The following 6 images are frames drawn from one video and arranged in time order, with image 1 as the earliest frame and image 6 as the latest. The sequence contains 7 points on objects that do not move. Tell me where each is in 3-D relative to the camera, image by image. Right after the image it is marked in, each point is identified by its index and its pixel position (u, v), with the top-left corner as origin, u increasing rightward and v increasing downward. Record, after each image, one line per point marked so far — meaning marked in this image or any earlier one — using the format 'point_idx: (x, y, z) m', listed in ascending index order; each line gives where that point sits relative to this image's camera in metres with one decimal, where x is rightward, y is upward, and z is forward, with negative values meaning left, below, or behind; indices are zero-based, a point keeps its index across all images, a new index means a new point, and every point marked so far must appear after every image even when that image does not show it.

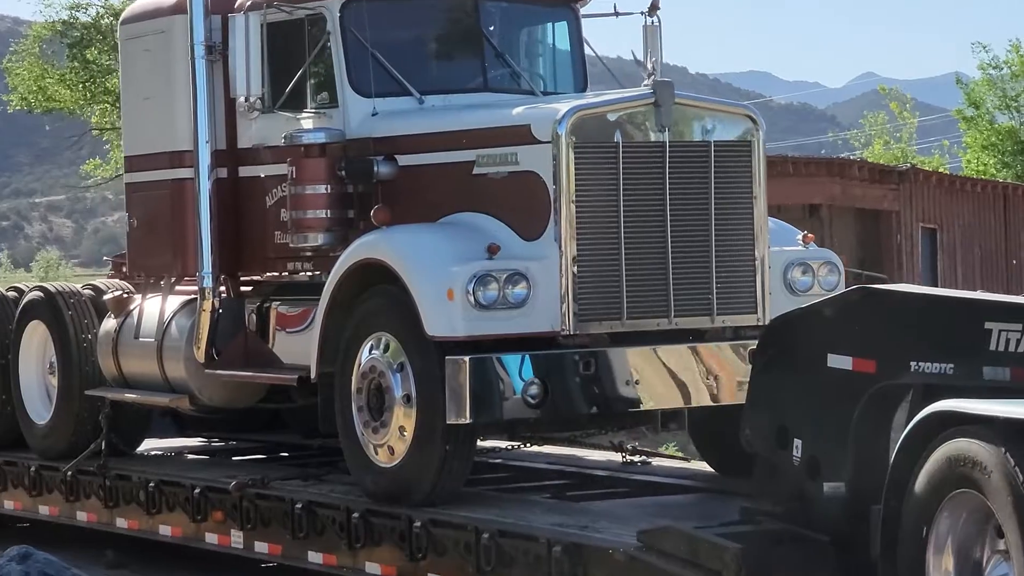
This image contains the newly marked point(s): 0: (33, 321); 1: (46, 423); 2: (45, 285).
0: (-2.3, -0.2, +8.7) m
1: (-2.3, -0.6, +8.7) m
2: (-2.3, 0.0, +8.8) m
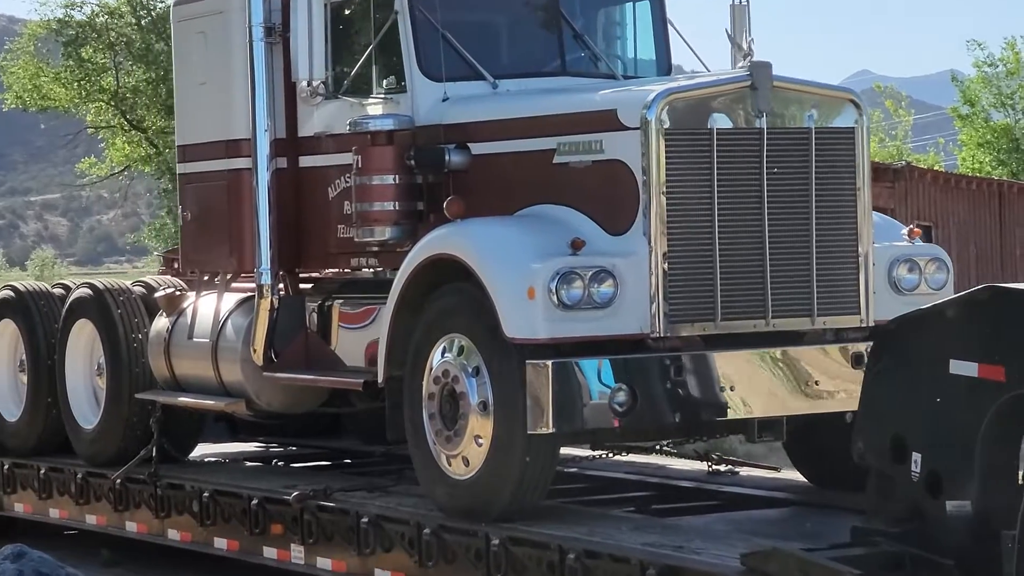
0: (-2.0, -0.1, +8.2) m
1: (-1.9, -0.6, +8.2) m
2: (-1.9, 0.0, +8.3) m
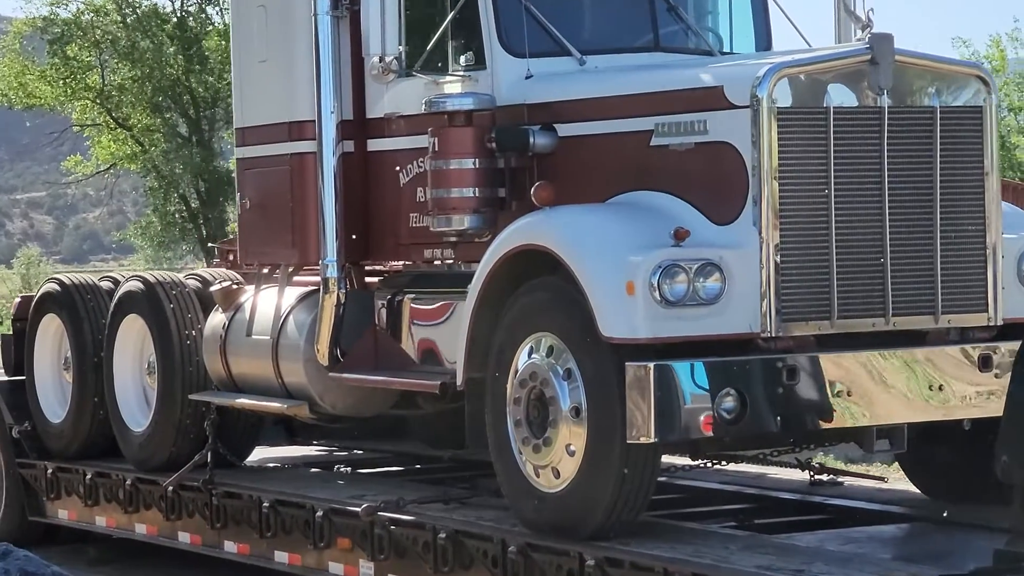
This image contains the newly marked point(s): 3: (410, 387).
0: (-1.6, -0.1, +7.7) m
1: (-1.6, -0.6, +7.6) m
2: (-1.6, +0.1, +7.8) m
3: (-0.4, -0.4, +6.5) m
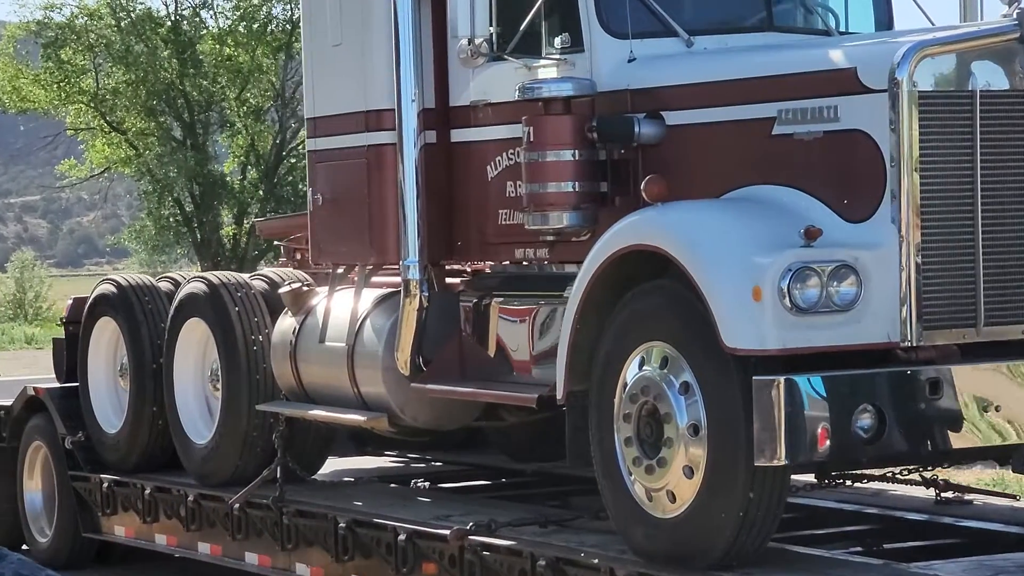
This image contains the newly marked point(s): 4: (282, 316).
0: (-1.3, -0.1, +7.1) m
1: (-1.2, -0.6, +7.1) m
2: (-1.2, +0.1, +7.2) m
3: (0.0, -0.4, +5.9) m
4: (-0.9, -0.1, +6.9) m
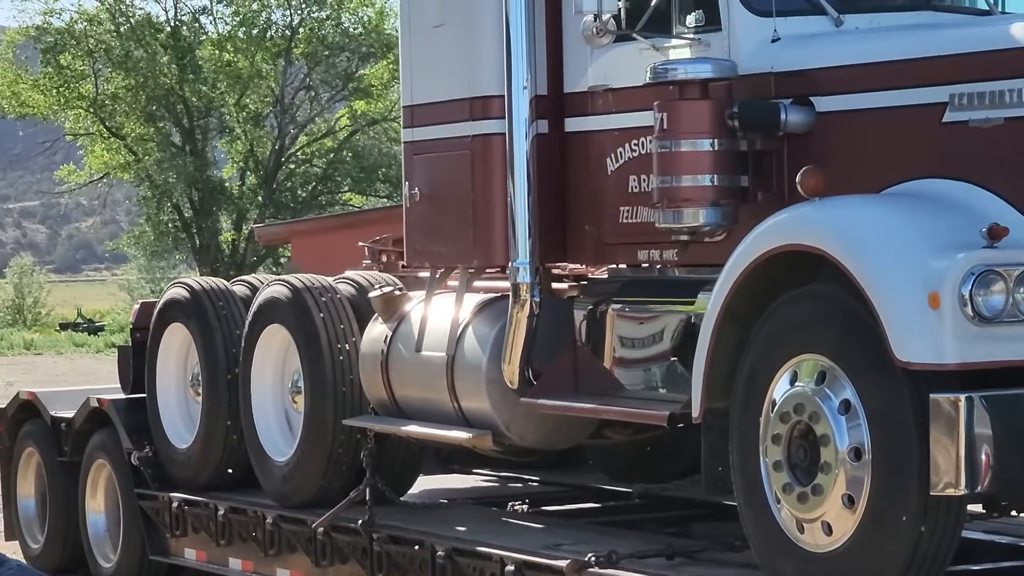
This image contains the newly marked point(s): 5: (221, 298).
0: (-0.9, -0.1, +6.5) m
1: (-0.8, -0.6, +6.5) m
2: (-0.8, 0.0, +6.6) m
3: (+0.4, -0.4, +5.3) m
4: (-0.5, -0.1, +6.4) m
5: (-1.1, 0.0, +6.9) m
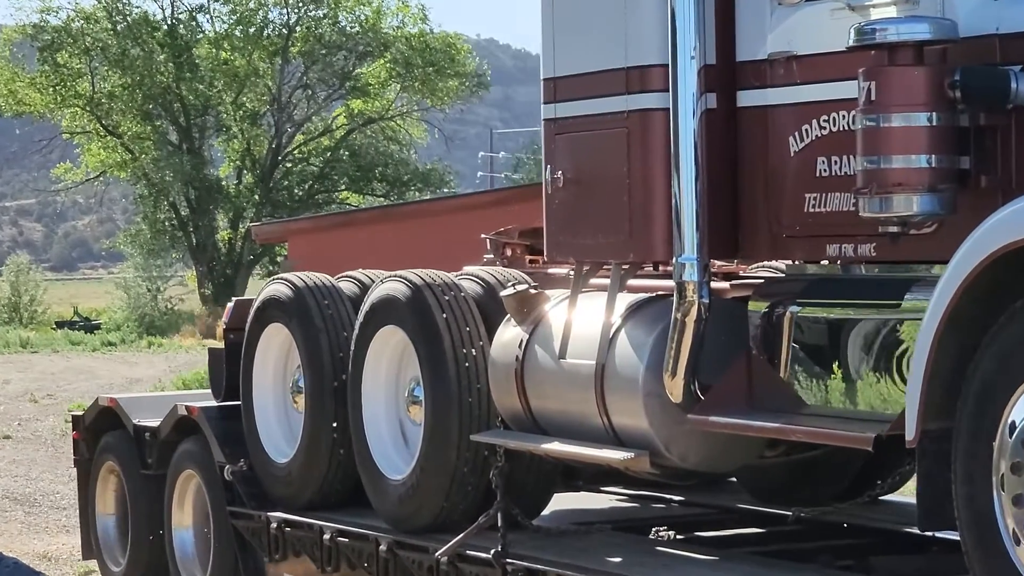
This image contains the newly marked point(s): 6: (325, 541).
0: (-0.4, -0.1, +5.8) m
1: (-0.4, -0.6, +5.8) m
2: (-0.4, +0.1, +5.9) m
3: (+0.8, -0.4, +4.6) m
4: (0.0, -0.1, +5.6) m
5: (-0.6, 0.0, +6.1) m
6: (-0.6, -0.8, +5.9) m
